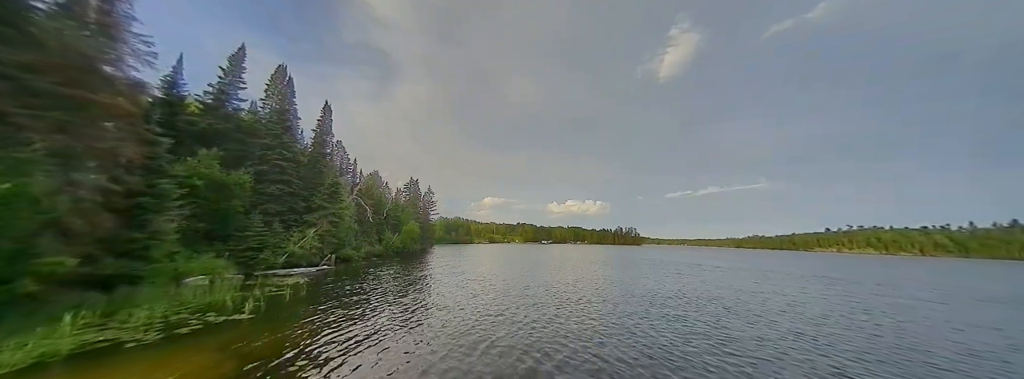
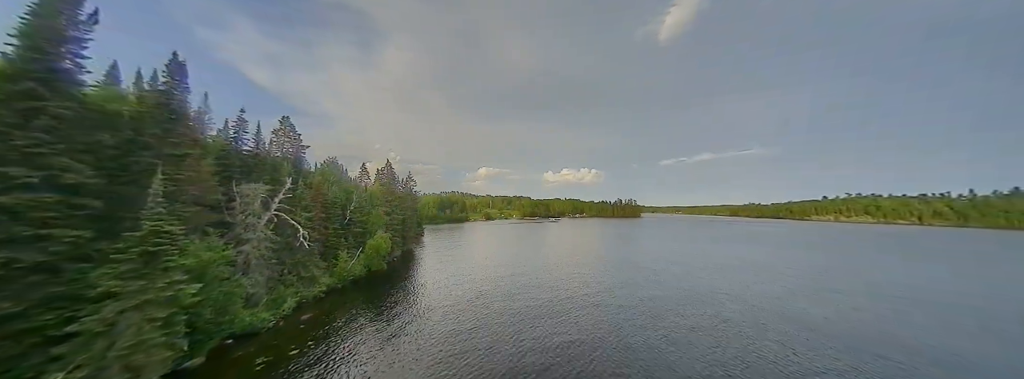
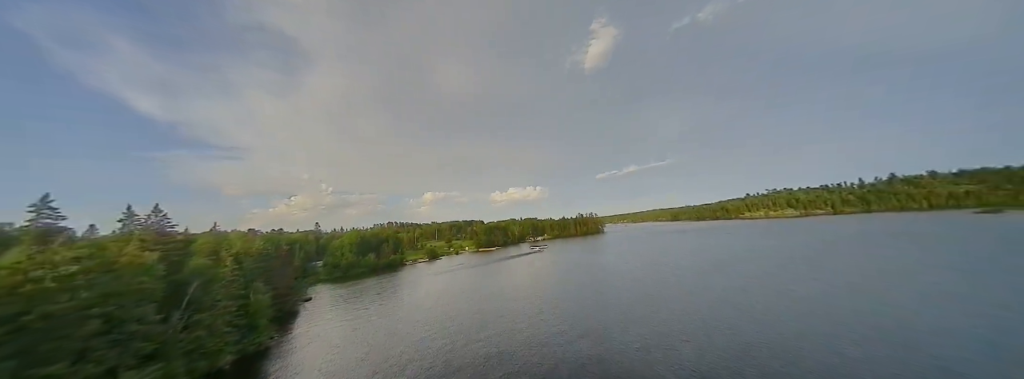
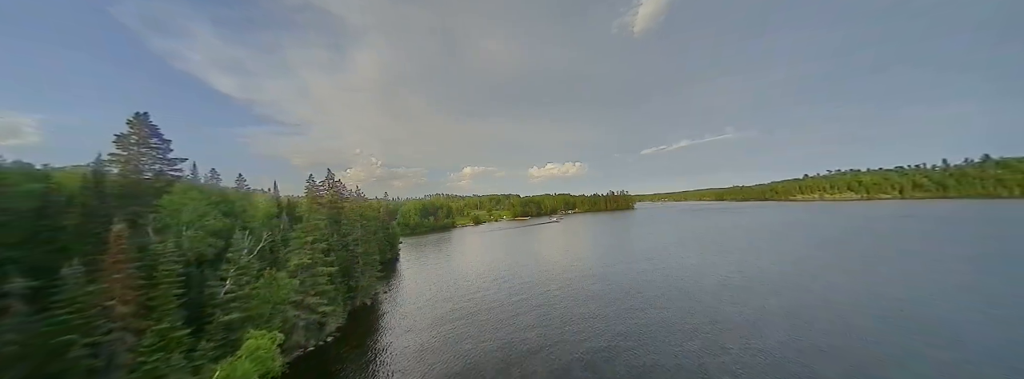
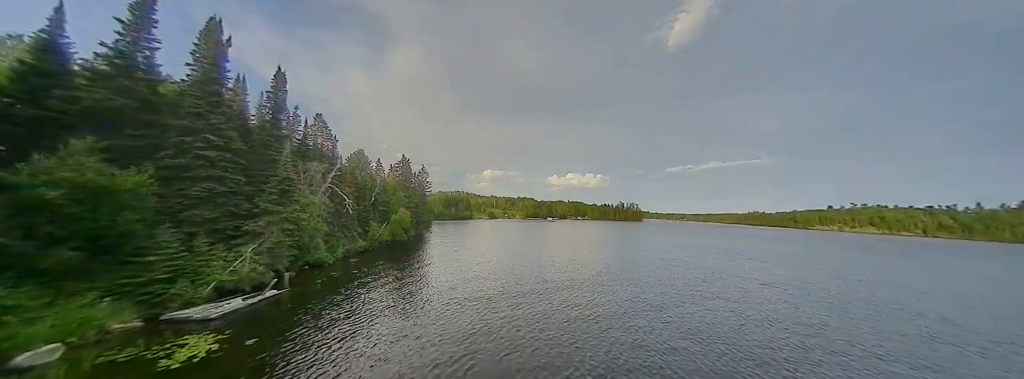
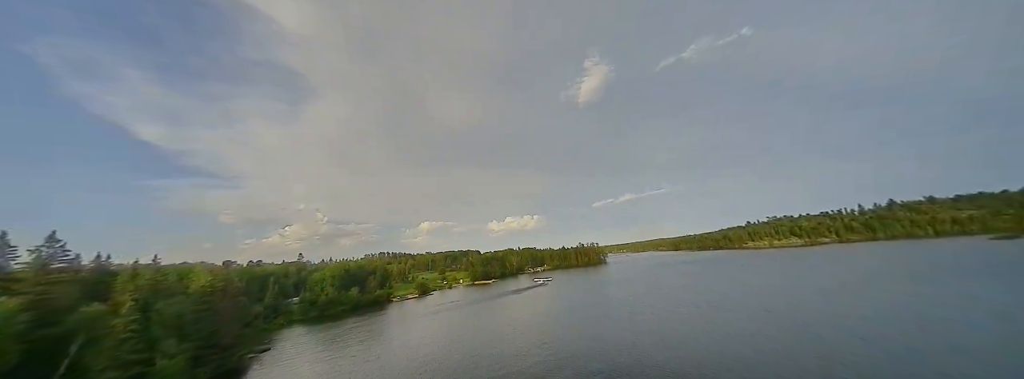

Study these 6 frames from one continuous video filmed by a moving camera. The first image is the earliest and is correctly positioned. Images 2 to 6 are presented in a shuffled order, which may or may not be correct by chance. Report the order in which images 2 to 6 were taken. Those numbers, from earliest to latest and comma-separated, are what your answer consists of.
5, 2, 4, 3, 6
